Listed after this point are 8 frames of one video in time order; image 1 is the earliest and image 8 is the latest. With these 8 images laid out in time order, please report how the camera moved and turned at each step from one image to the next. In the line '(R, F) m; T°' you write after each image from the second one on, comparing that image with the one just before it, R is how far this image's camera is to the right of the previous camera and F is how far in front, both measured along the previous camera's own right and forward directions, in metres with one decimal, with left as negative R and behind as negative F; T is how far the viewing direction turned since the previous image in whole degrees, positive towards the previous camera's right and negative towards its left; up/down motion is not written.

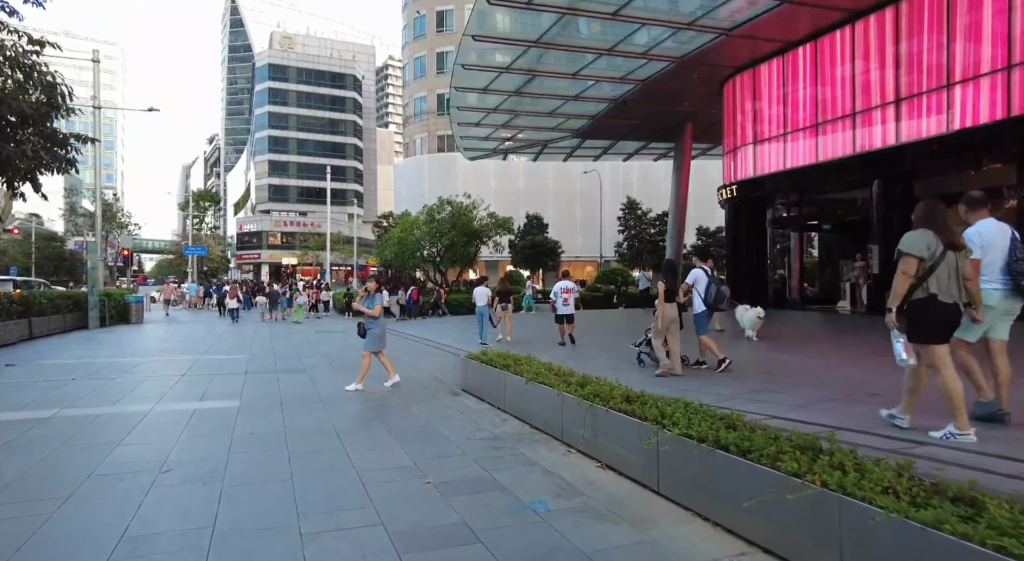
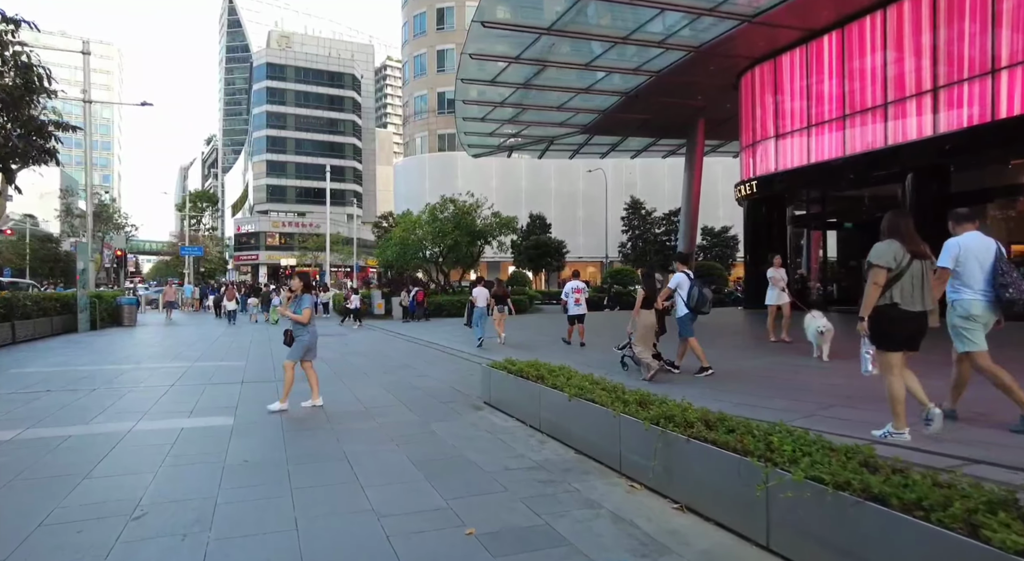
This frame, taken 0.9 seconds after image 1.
(-0.4, +0.9) m; 0°
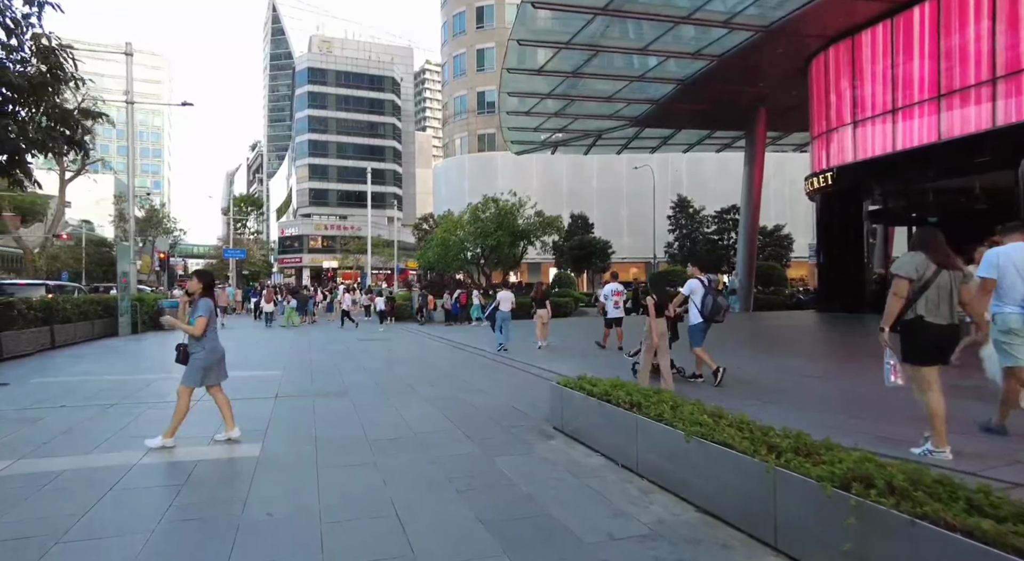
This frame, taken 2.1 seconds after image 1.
(-0.4, +1.2) m; -4°
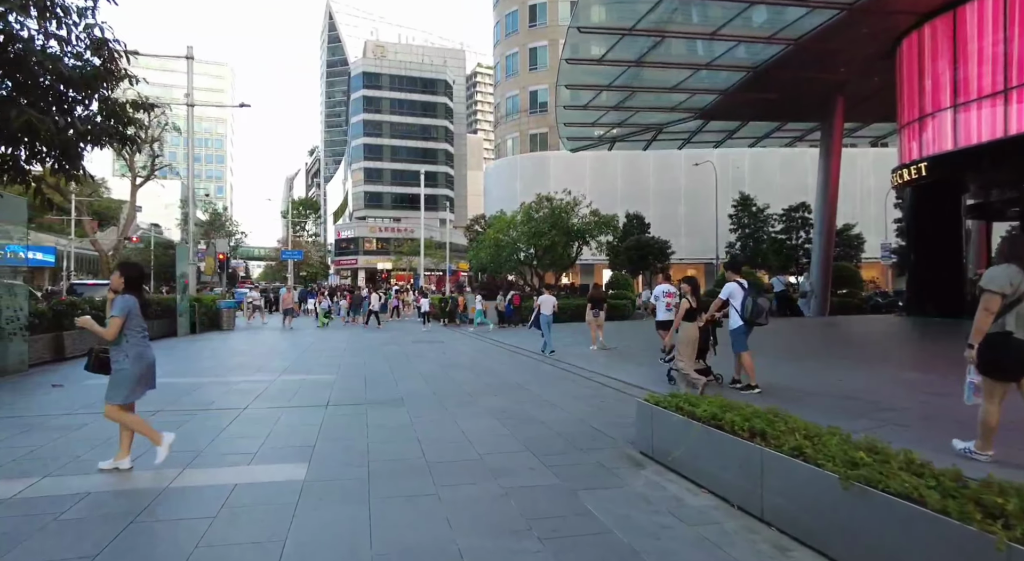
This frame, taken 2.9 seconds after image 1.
(-0.3, +0.8) m; -5°
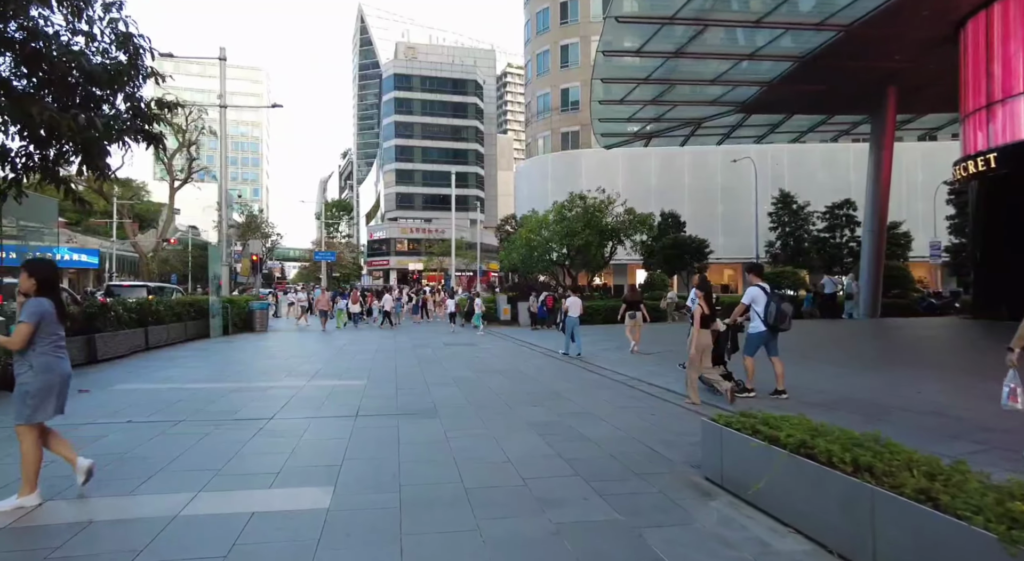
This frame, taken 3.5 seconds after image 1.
(-0.1, +0.6) m; -3°
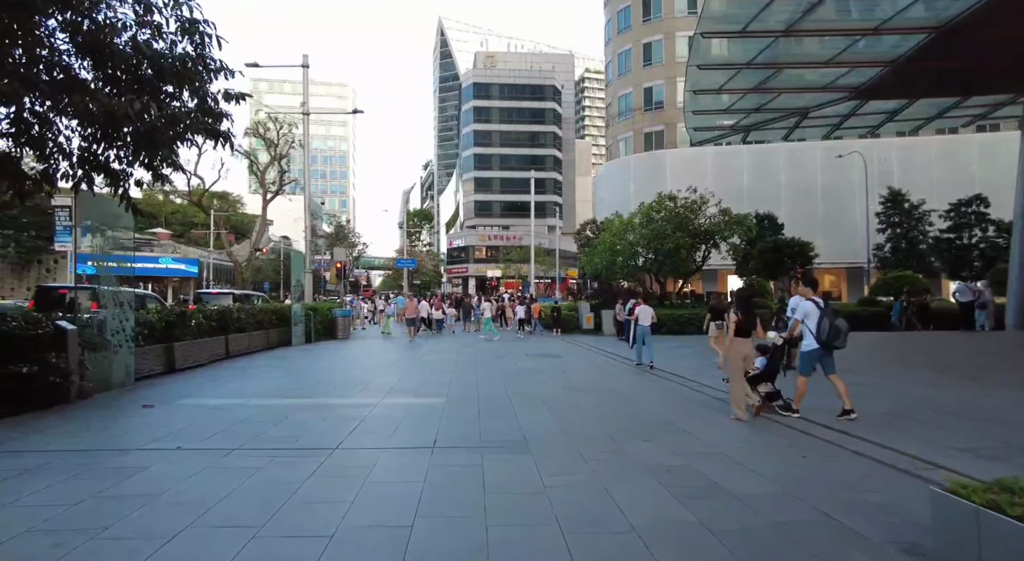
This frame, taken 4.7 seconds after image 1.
(-0.3, +1.3) m; -8°
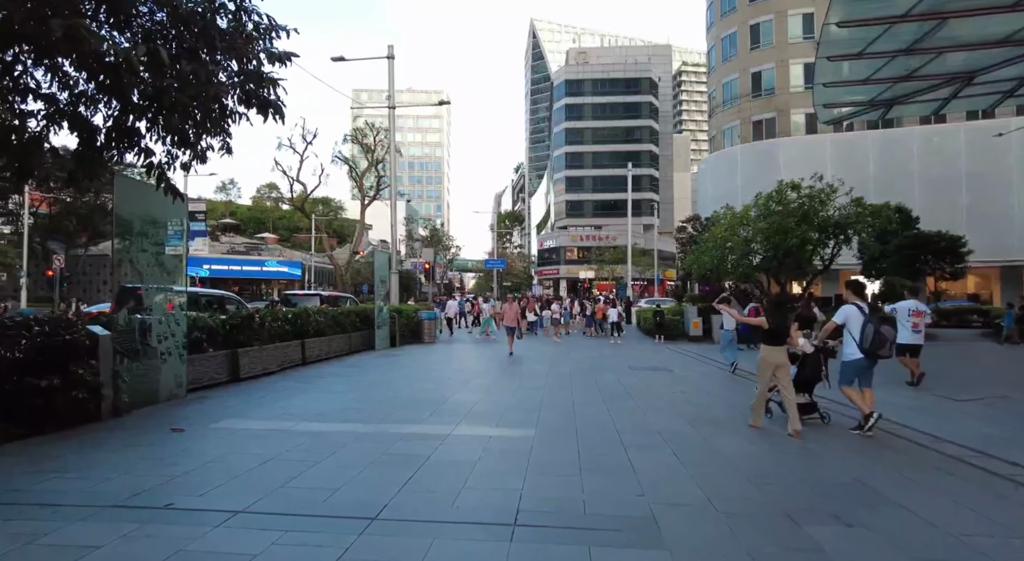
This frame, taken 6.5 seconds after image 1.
(-0.2, +2.0) m; -9°
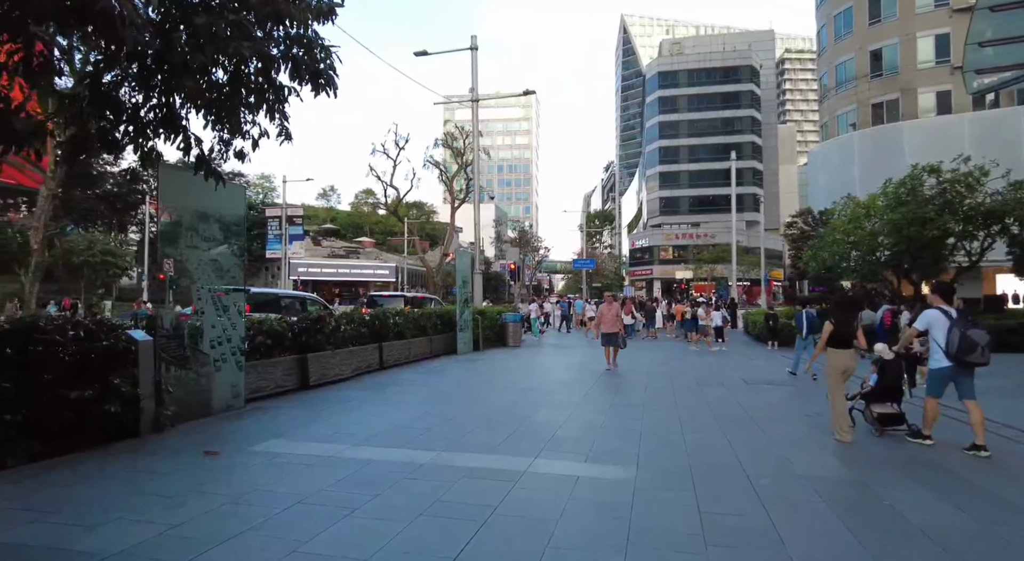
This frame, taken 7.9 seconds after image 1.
(0.0, +1.4) m; -9°
